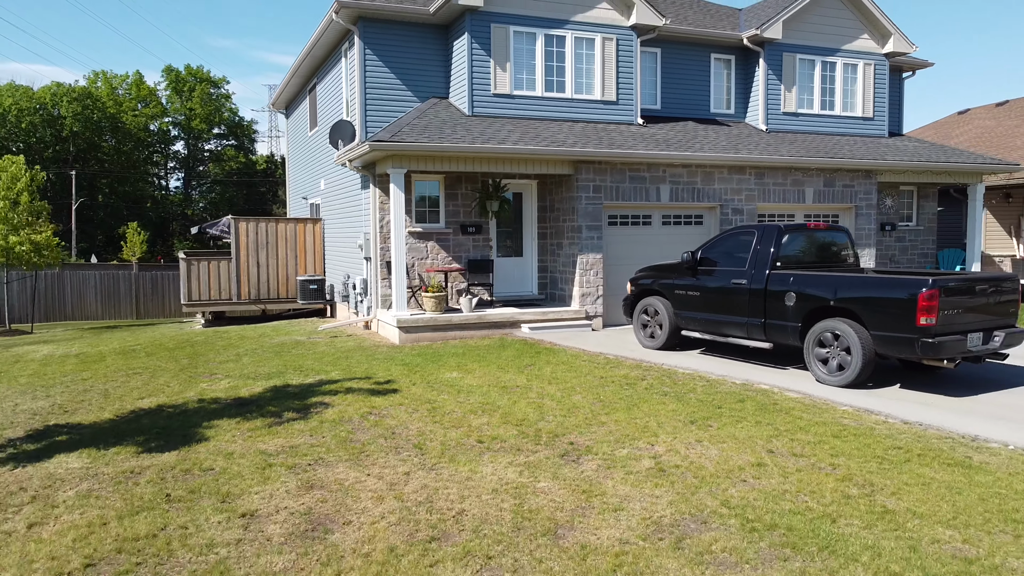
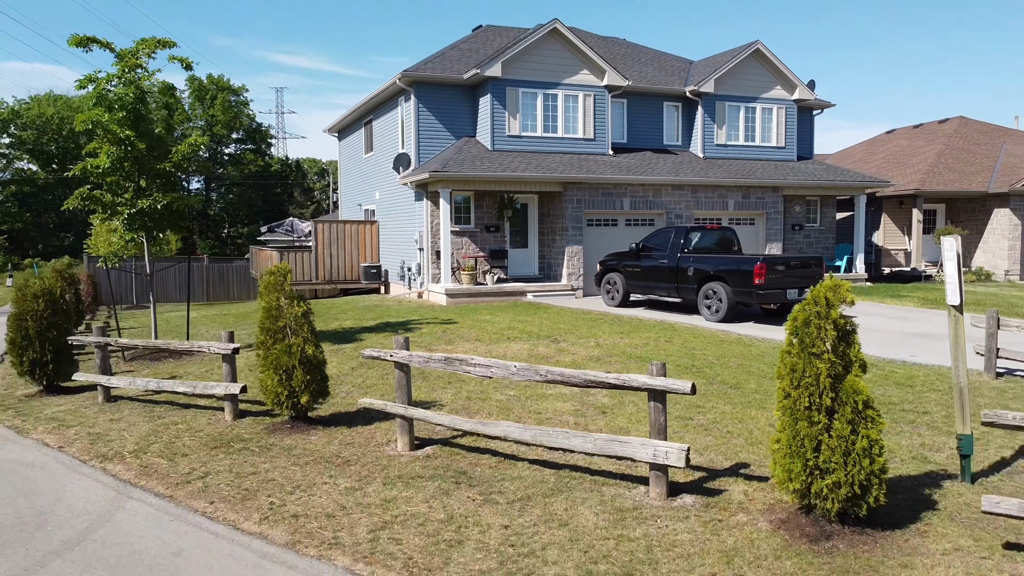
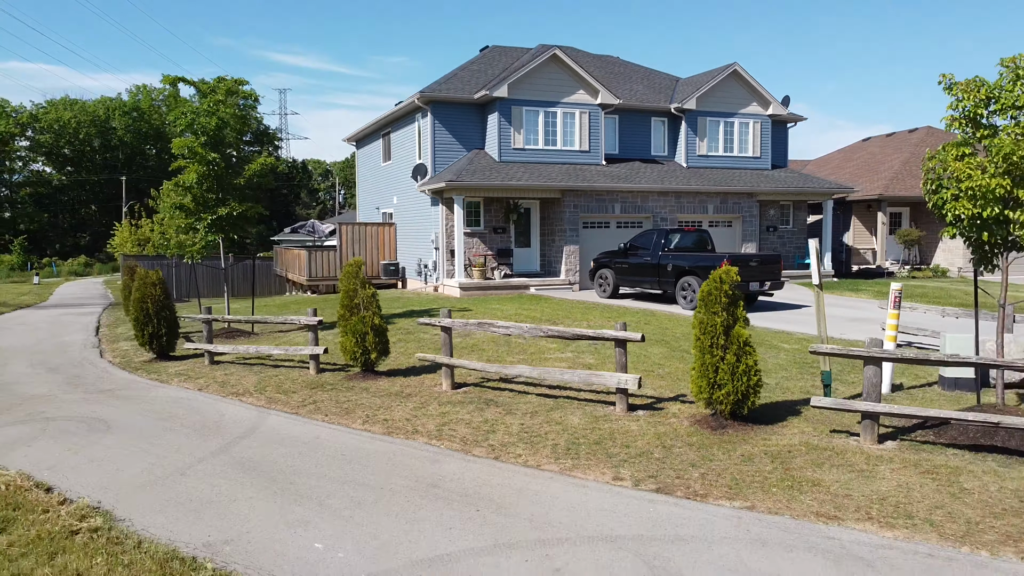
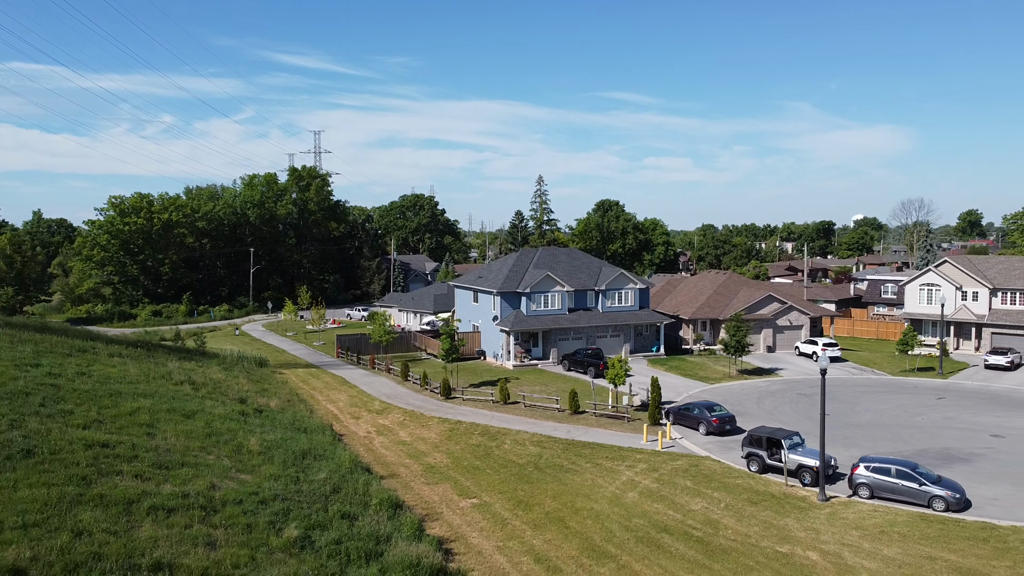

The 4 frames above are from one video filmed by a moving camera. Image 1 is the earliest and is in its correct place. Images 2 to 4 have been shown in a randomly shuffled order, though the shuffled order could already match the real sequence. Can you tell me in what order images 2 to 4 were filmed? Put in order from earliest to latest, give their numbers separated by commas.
2, 3, 4
